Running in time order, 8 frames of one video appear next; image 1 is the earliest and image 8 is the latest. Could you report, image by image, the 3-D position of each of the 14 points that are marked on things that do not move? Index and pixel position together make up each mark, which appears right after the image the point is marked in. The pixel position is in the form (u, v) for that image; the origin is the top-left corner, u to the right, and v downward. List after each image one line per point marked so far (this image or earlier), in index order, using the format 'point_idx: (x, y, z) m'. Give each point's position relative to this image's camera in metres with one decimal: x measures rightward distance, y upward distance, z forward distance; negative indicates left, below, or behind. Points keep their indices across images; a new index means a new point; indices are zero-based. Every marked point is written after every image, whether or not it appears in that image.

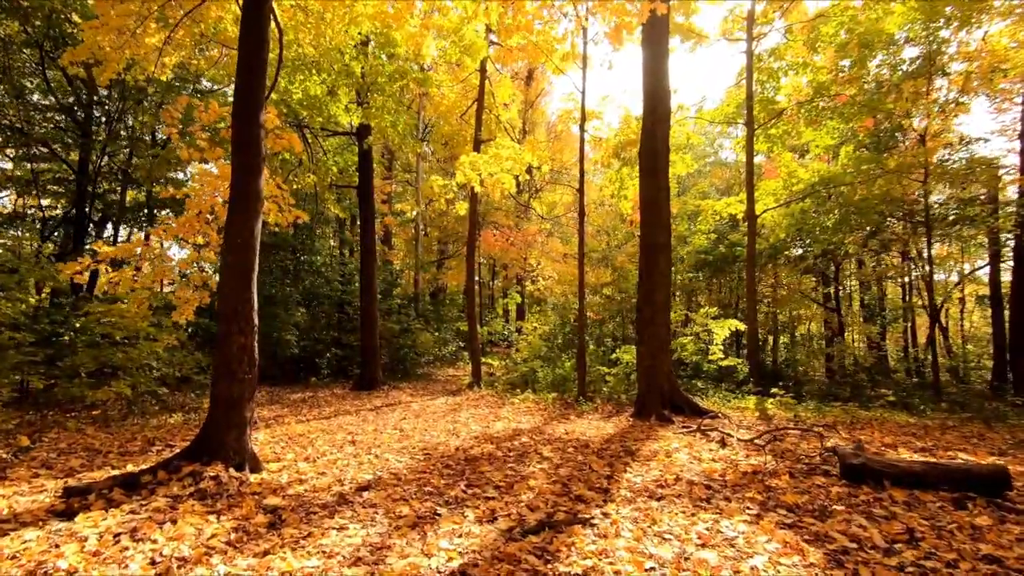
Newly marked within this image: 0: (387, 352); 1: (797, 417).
0: (-3.7, -1.9, +14.4) m
1: (+4.6, -2.1, +7.8) m
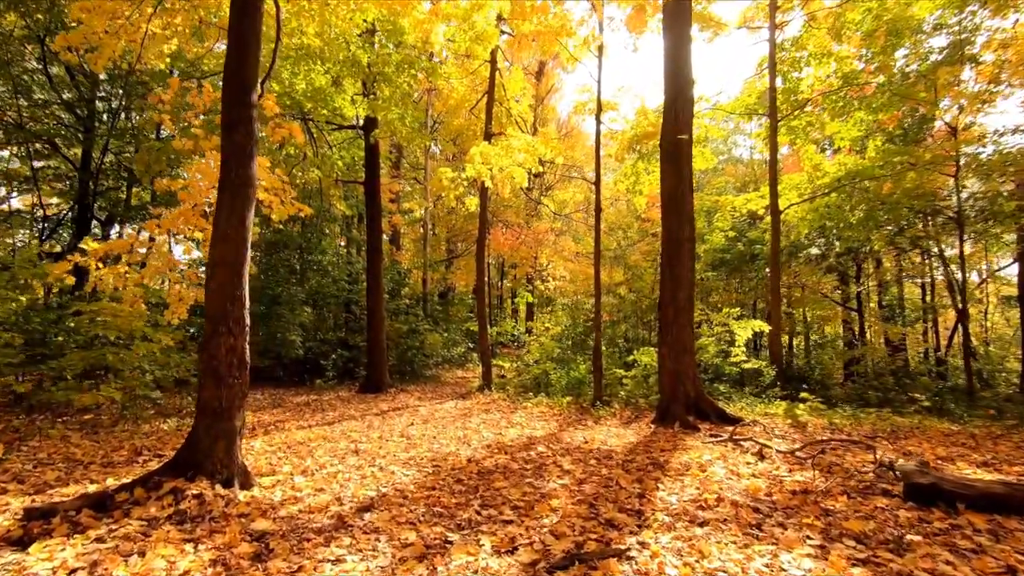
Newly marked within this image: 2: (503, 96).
0: (-3.4, -1.9, +14.0) m
1: (+4.8, -2.1, +7.2) m
2: (-0.2, +4.7, +11.8) m
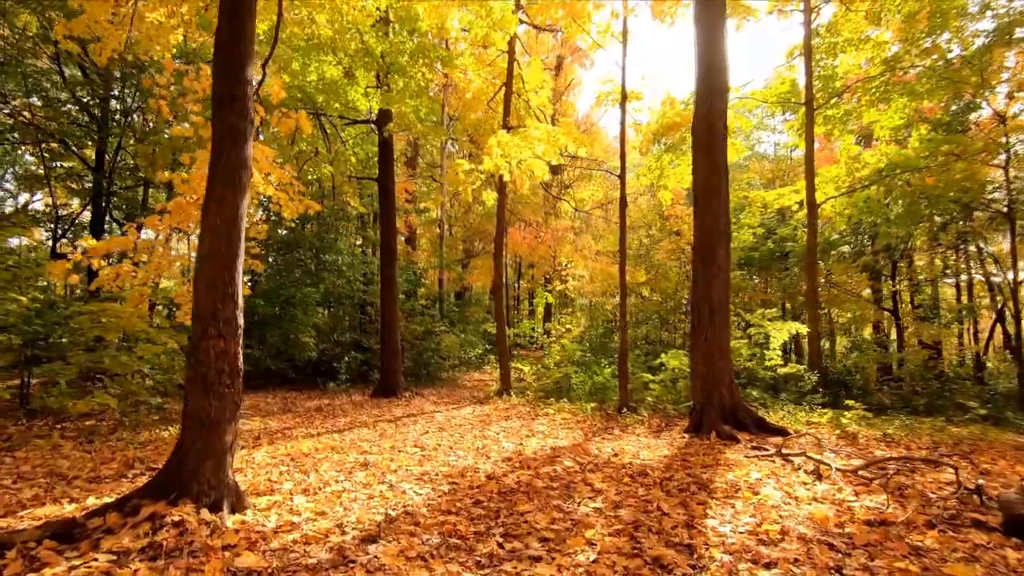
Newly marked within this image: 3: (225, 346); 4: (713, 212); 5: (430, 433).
0: (-2.9, -1.9, +13.6) m
1: (+5.1, -2.0, +6.5) m
2: (+0.2, +4.7, +11.3) m
3: (-2.1, -0.4, +3.5) m
4: (+3.1, +1.2, +7.4) m
5: (-1.2, -2.1, +6.8) m
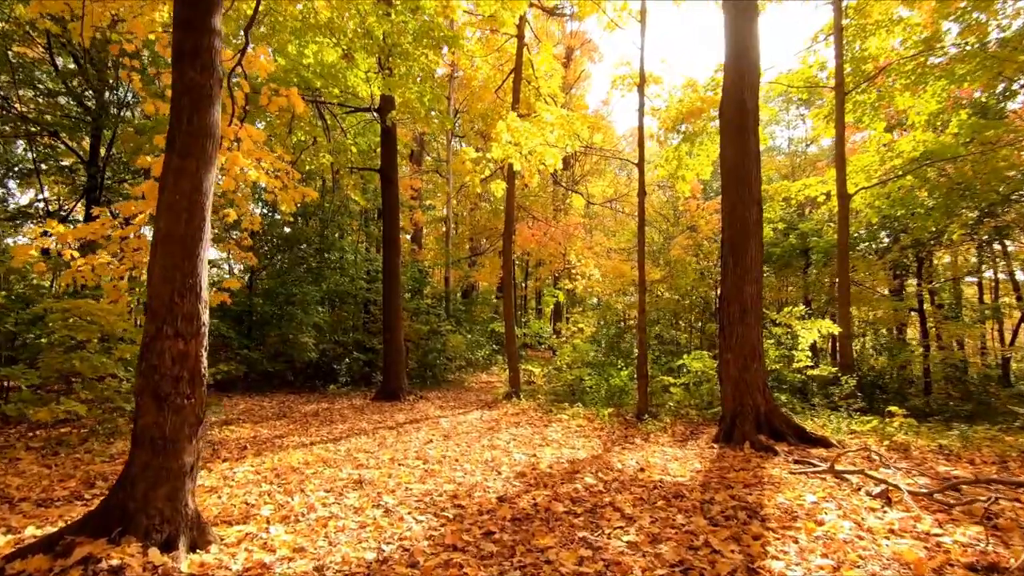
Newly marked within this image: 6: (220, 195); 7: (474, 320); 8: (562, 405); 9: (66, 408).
0: (-2.6, -1.9, +13.0) m
1: (+5.3, -2.0, +5.8) m
2: (+0.4, +4.8, +10.7) m
3: (-2.0, -0.4, +2.9) m
4: (+3.3, +1.2, +6.7) m
5: (-1.0, -2.0, +6.2) m
6: (-4.6, +1.5, +7.6) m
7: (-1.3, -1.1, +16.7) m
8: (+1.0, -2.3, +9.4) m
9: (-4.8, -1.3, +5.2) m
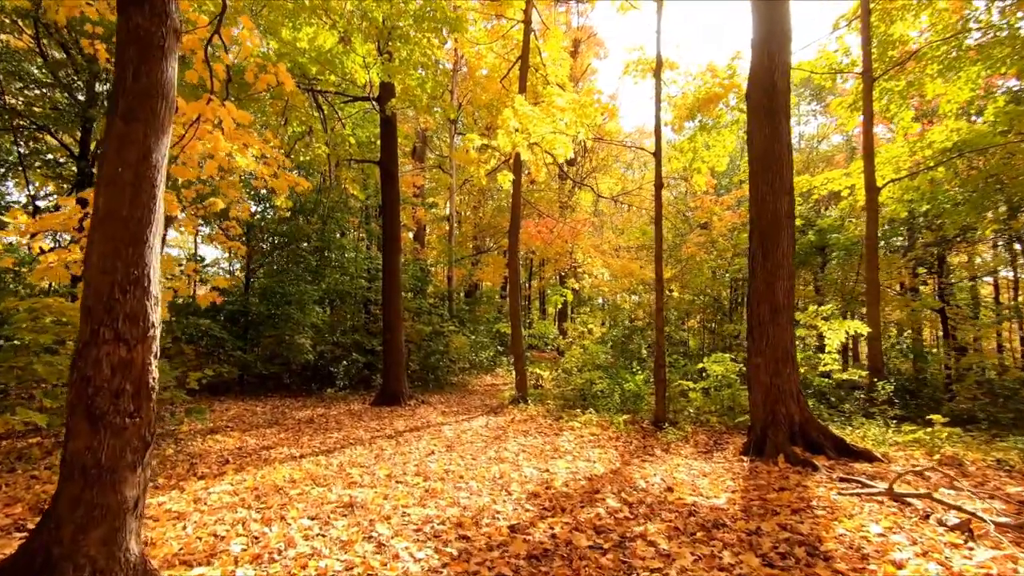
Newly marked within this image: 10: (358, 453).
0: (-2.5, -1.8, +12.5) m
1: (+5.4, -1.9, +5.2) m
2: (+0.6, +4.8, +10.2) m
3: (-1.9, -0.3, +2.3) m
4: (+3.4, +1.3, +6.2) m
5: (-0.9, -2.0, +5.6) m
6: (-4.5, +1.5, +7.1) m
7: (-1.1, -1.1, +16.1) m
8: (+1.1, -2.3, +8.8) m
9: (-4.7, -1.3, +4.7) m
10: (-1.8, -2.0, +5.7) m
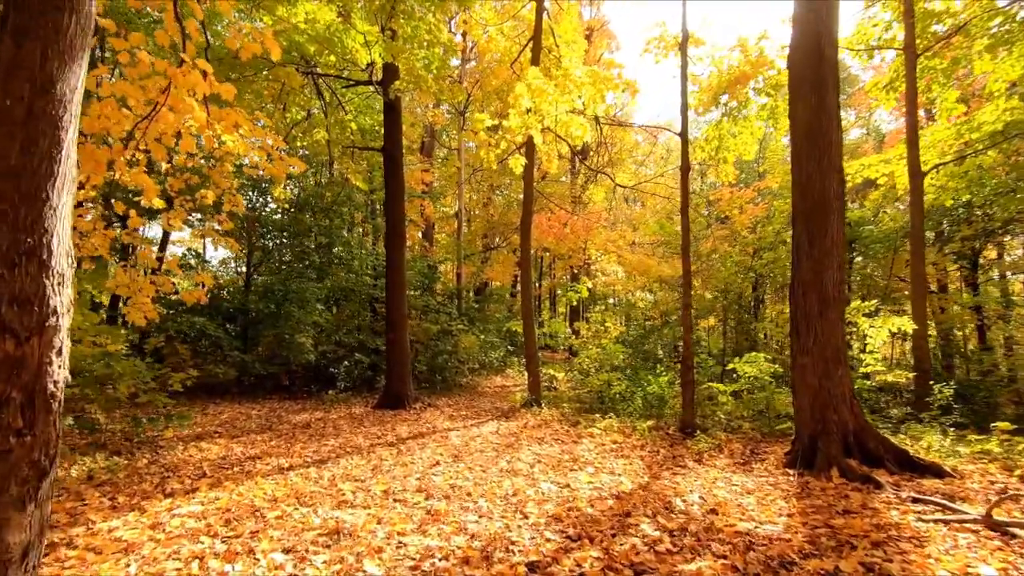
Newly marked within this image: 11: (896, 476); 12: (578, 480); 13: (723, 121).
0: (-2.2, -1.7, +11.9) m
1: (+5.5, -1.8, +4.5) m
2: (+0.8, +4.9, +9.5) m
3: (-1.8, -0.2, +1.7) m
4: (+3.5, +1.4, +5.5) m
5: (-0.8, -1.9, +5.0) m
6: (-4.4, +1.6, +6.5) m
7: (-0.8, -1.0, +15.5) m
8: (+1.3, -2.2, +8.1) m
9: (-4.6, -1.2, +4.1) m
10: (-1.7, -1.9, +5.1) m
11: (+3.9, -1.9, +4.8) m
12: (+0.7, -1.9, +4.8) m
13: (+4.3, +3.4, +9.8) m
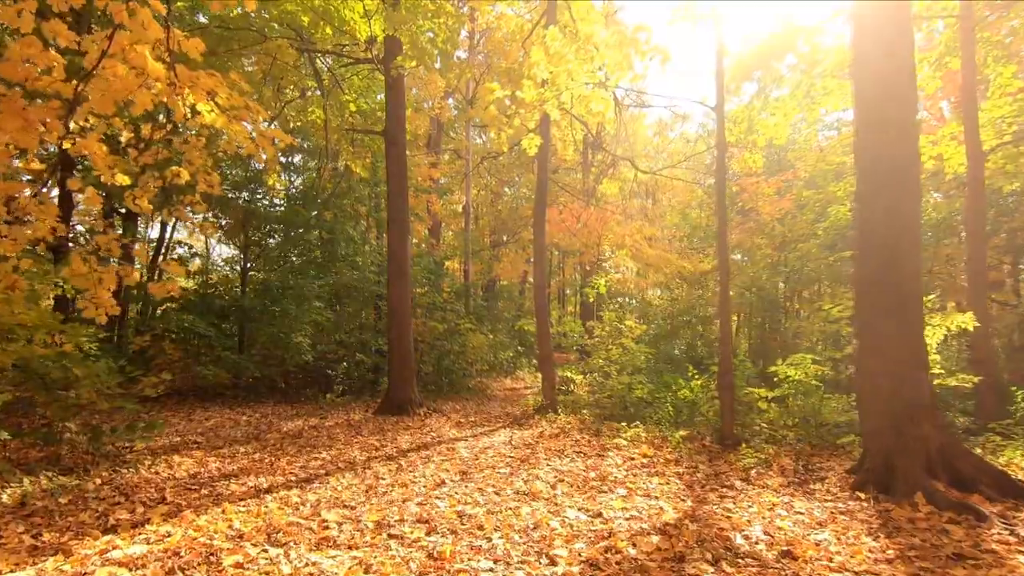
0: (-1.9, -1.7, +11.1) m
1: (+5.7, -1.7, +3.6) m
2: (+1.0, +5.0, +8.7) m
3: (-1.7, -0.1, +1.0) m
4: (+3.7, +1.5, +4.6) m
5: (-0.6, -1.8, +4.3) m
6: (-4.2, +1.7, +5.8) m
7: (-0.5, -0.9, +14.8) m
8: (+1.6, -2.1, +7.3) m
9: (-4.4, -1.1, +3.4) m
10: (-1.5, -1.8, +4.4) m
11: (+4.0, -1.8, +4.0) m
12: (+0.8, -1.8, +4.0) m
13: (+4.5, +3.5, +8.9) m
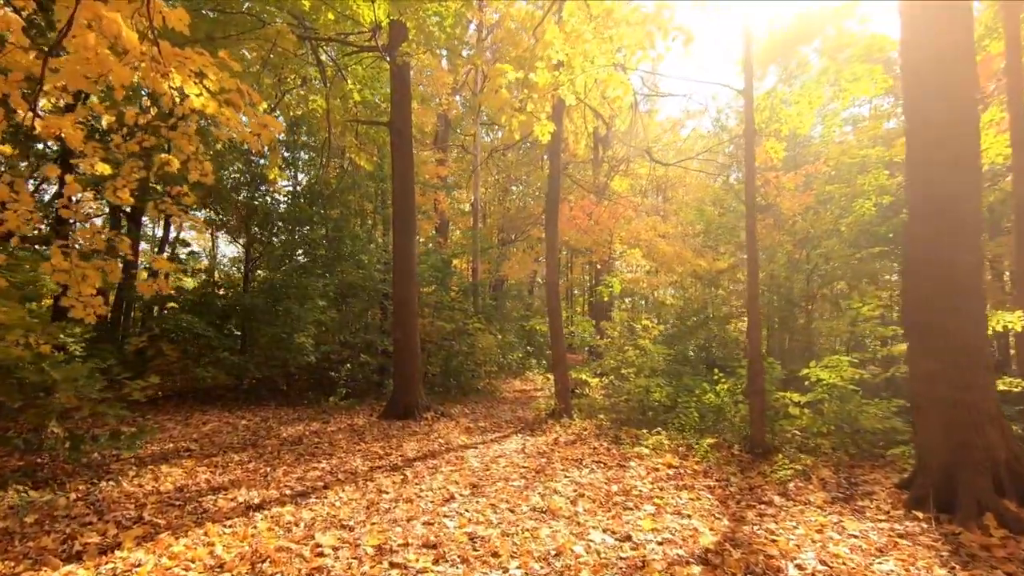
0: (-1.7, -1.6, +10.7) m
1: (+5.8, -1.7, +3.1) m
2: (+1.2, +5.1, +8.3) m
3: (-1.6, -0.1, +0.6) m
4: (+3.8, +1.5, +4.1) m
5: (-0.5, -1.8, +3.8) m
6: (-4.0, +1.7, +5.5) m
7: (-0.2, -0.9, +14.3) m
8: (+1.7, -2.0, +6.9) m
9: (-4.3, -1.0, +3.0) m
10: (-1.4, -1.7, +4.0) m
11: (+4.2, -1.8, +3.5) m
12: (+0.9, -1.8, +3.6) m
13: (+4.7, +3.6, +8.4) m
